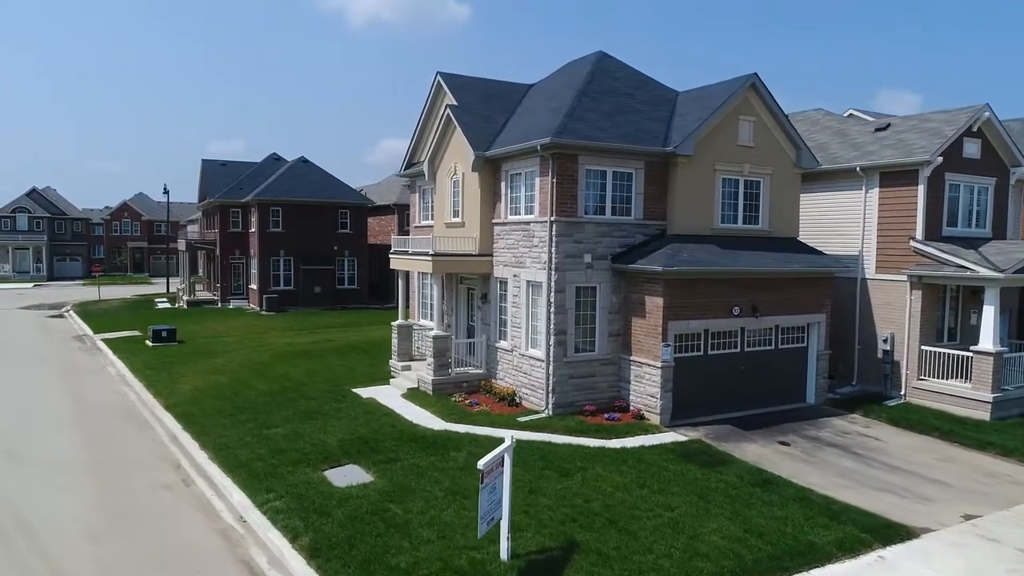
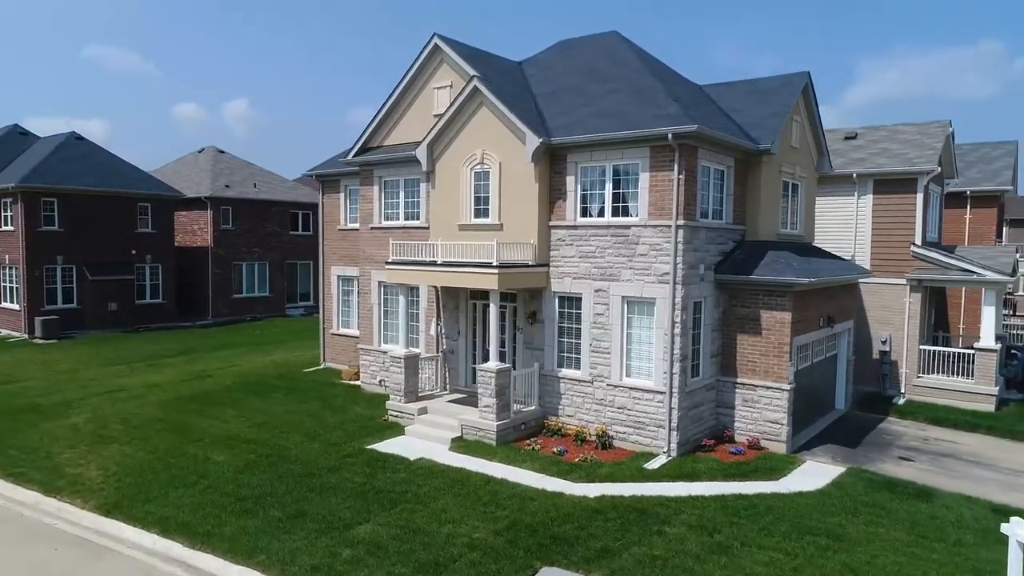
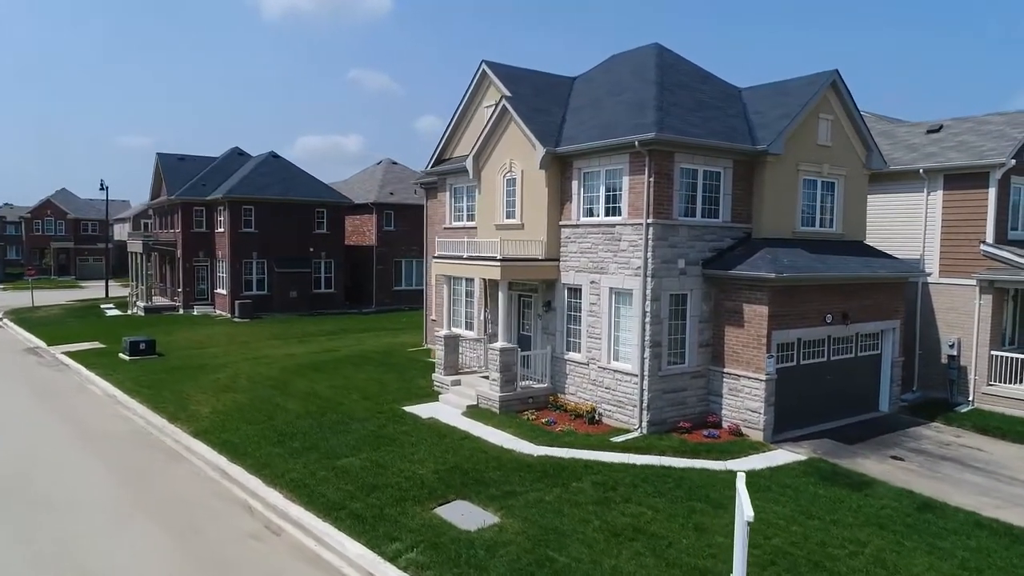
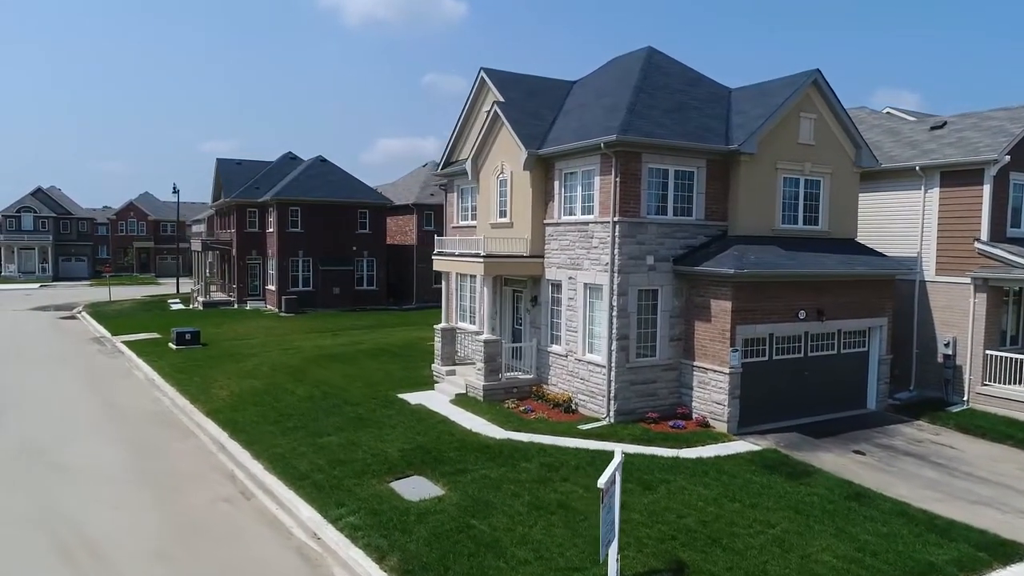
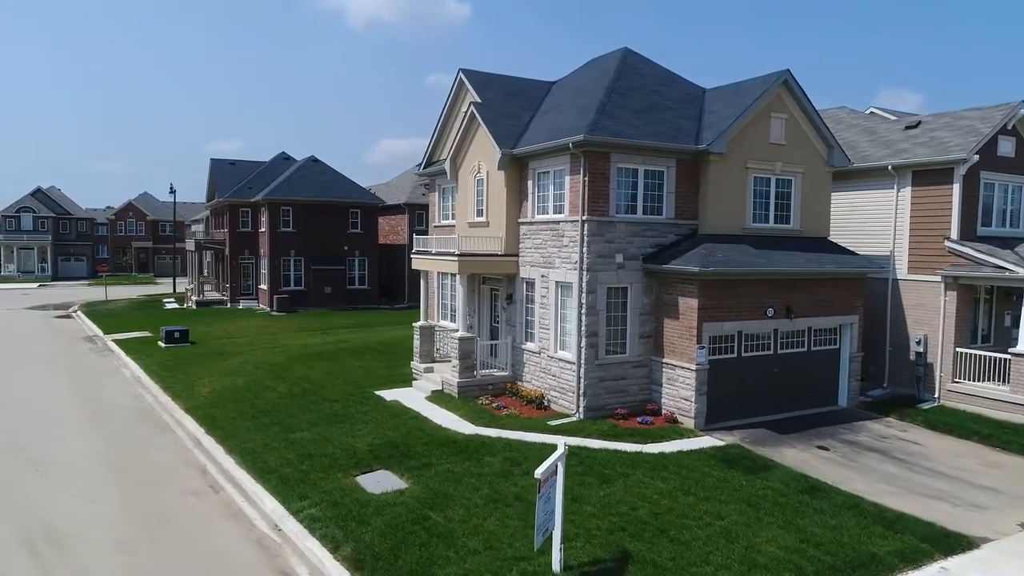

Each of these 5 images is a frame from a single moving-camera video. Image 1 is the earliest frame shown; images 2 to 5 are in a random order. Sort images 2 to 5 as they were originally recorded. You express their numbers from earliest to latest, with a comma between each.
5, 4, 3, 2
